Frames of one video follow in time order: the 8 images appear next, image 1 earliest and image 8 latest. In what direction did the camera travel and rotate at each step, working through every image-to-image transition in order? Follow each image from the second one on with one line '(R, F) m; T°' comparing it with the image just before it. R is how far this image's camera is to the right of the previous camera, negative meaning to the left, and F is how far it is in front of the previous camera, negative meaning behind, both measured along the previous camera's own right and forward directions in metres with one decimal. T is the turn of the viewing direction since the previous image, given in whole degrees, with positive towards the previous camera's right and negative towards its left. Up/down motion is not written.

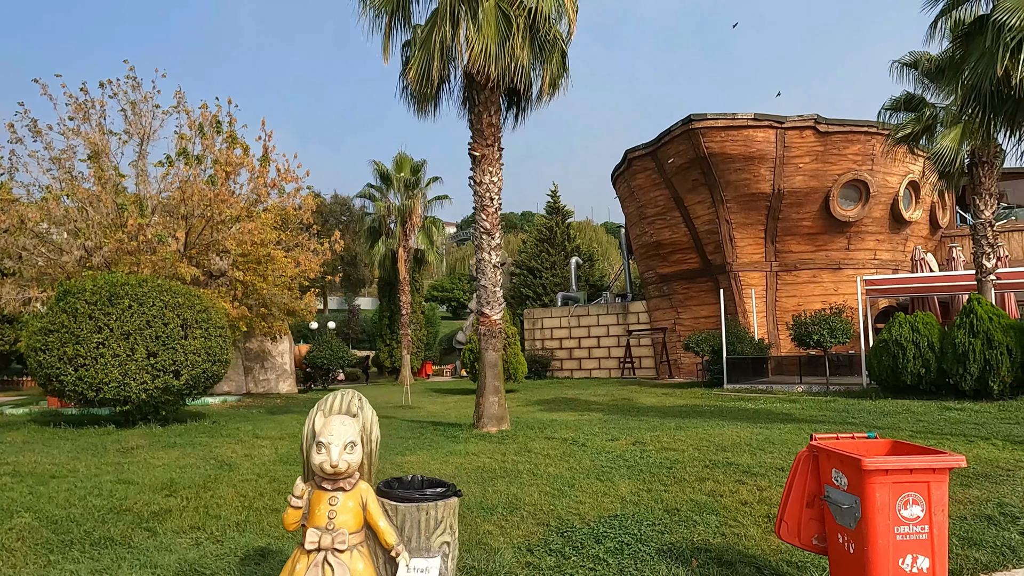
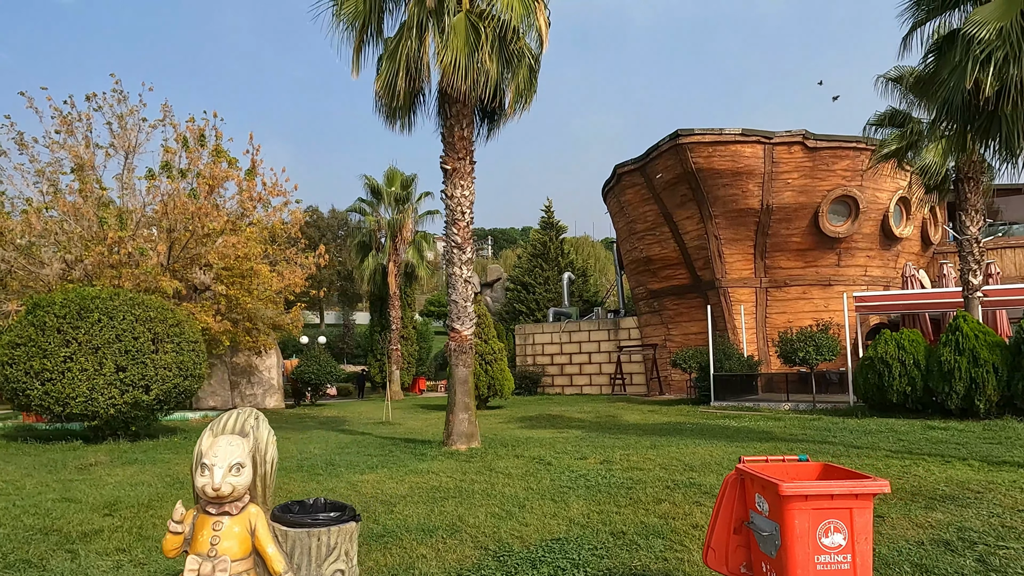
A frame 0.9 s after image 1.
(+0.4, +0.1) m; 0°
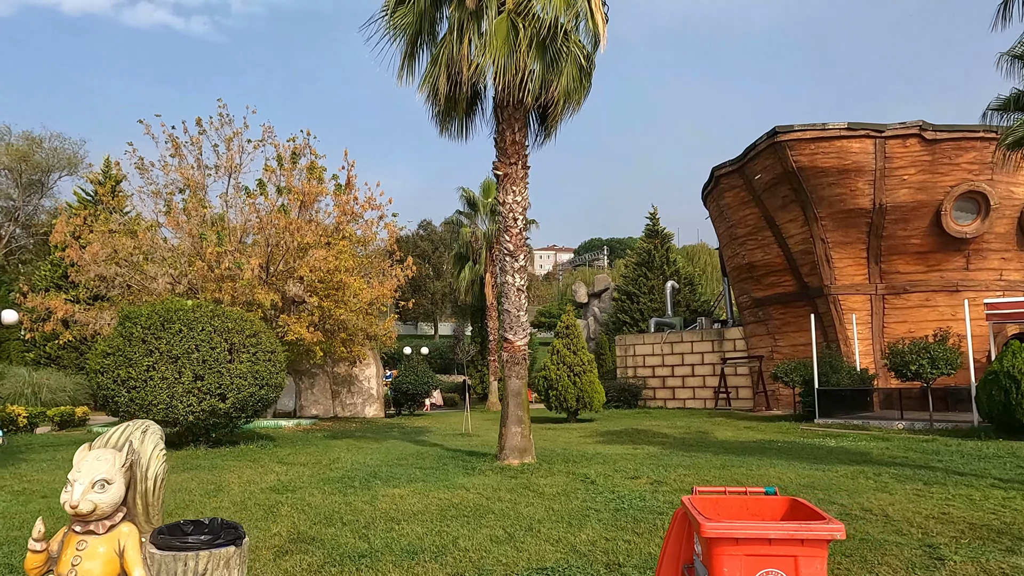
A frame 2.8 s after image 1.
(+0.8, +0.4) m; -9°
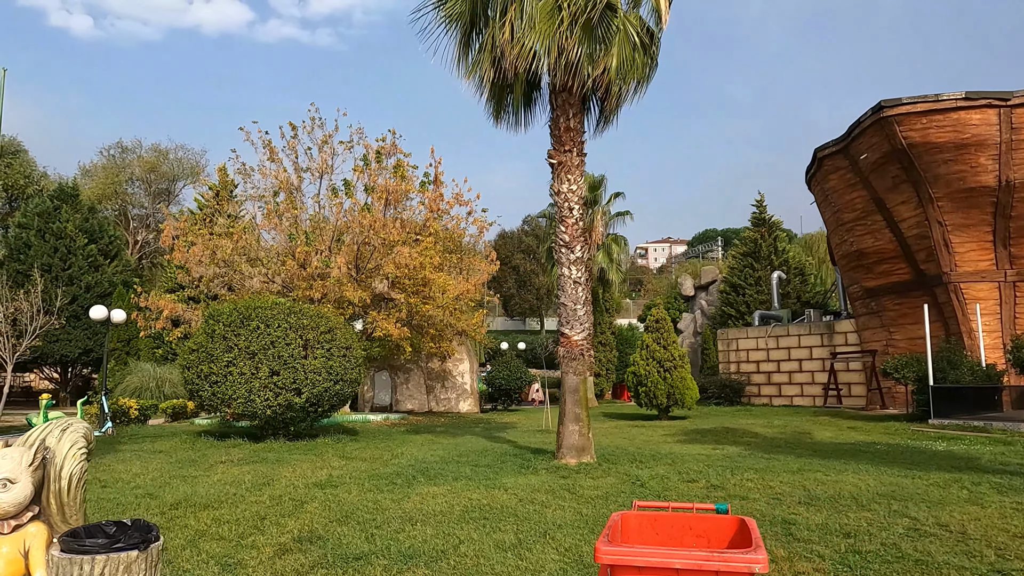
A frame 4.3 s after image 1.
(+0.7, +0.3) m; -9°
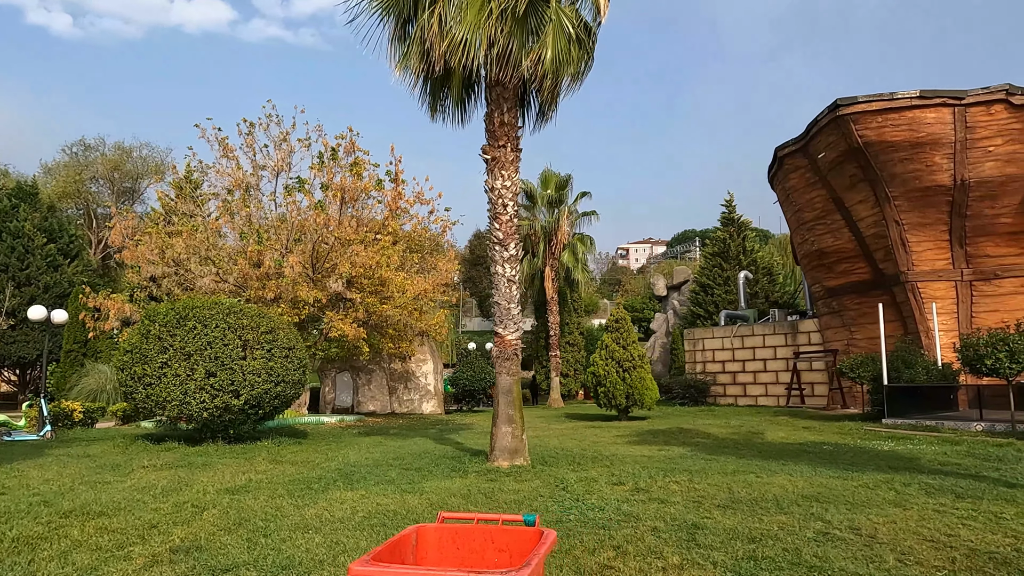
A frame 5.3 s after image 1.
(+0.6, +0.2) m; +1°
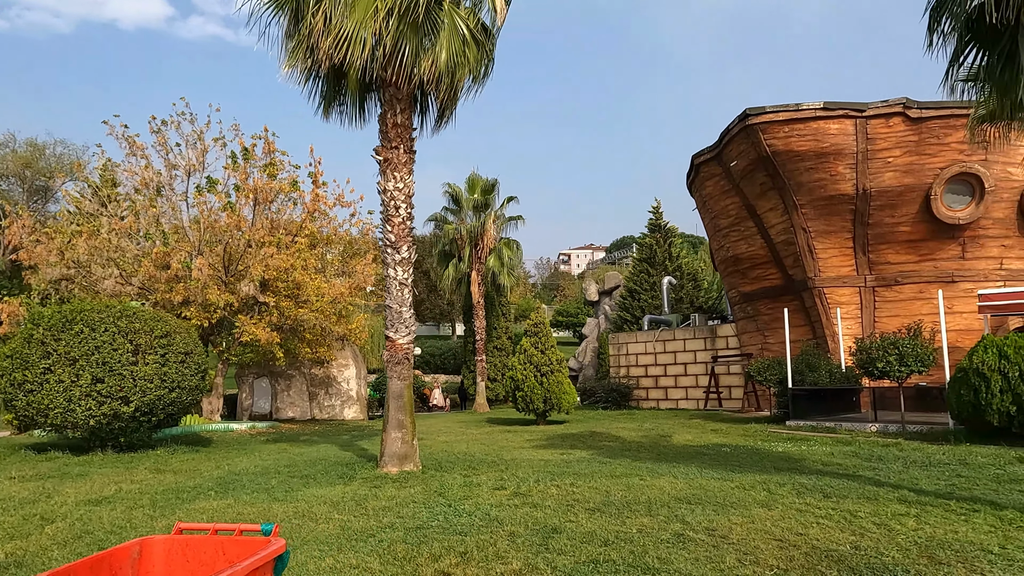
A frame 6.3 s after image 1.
(+0.6, 0.0) m; +4°
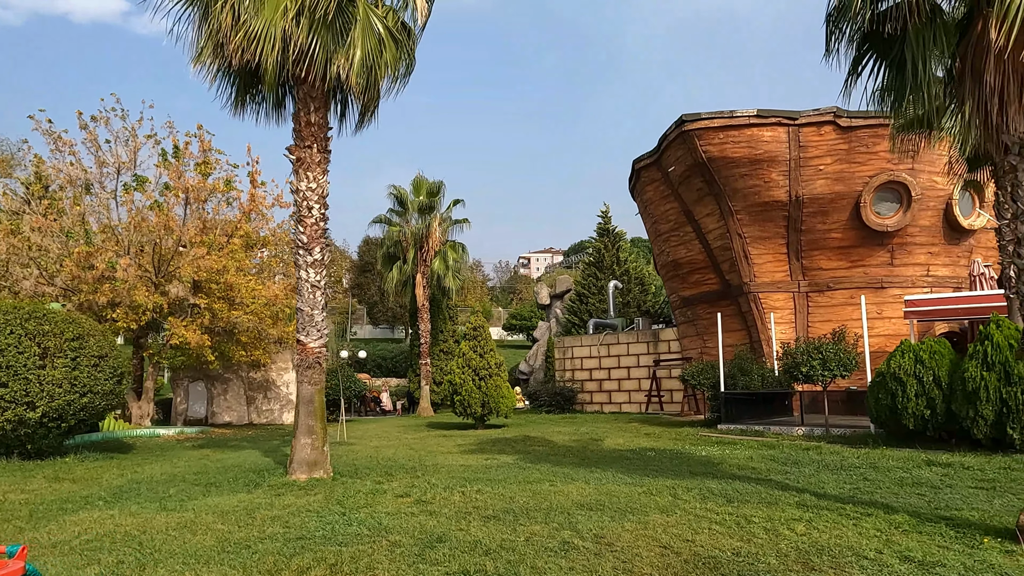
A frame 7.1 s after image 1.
(+0.5, +0.1) m; +3°
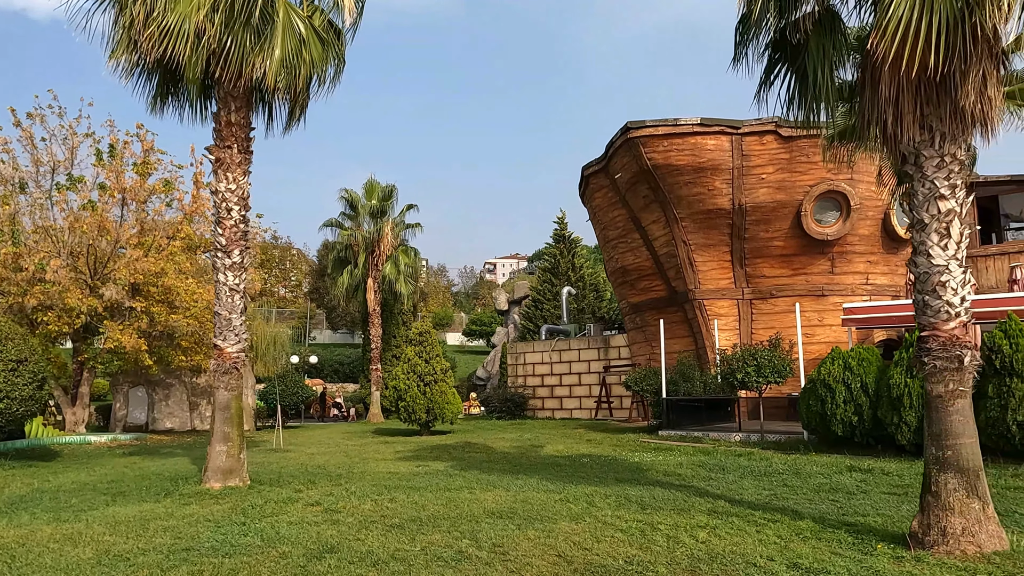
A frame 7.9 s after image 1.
(+0.5, +0.1) m; +2°
